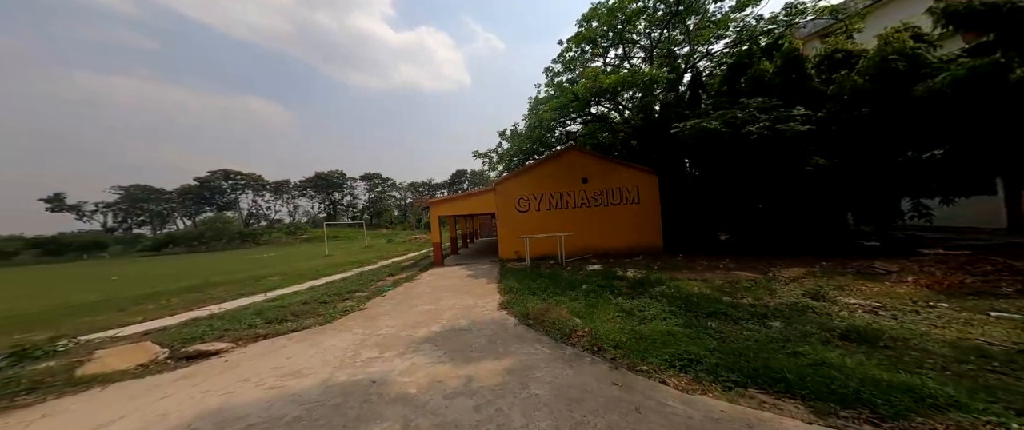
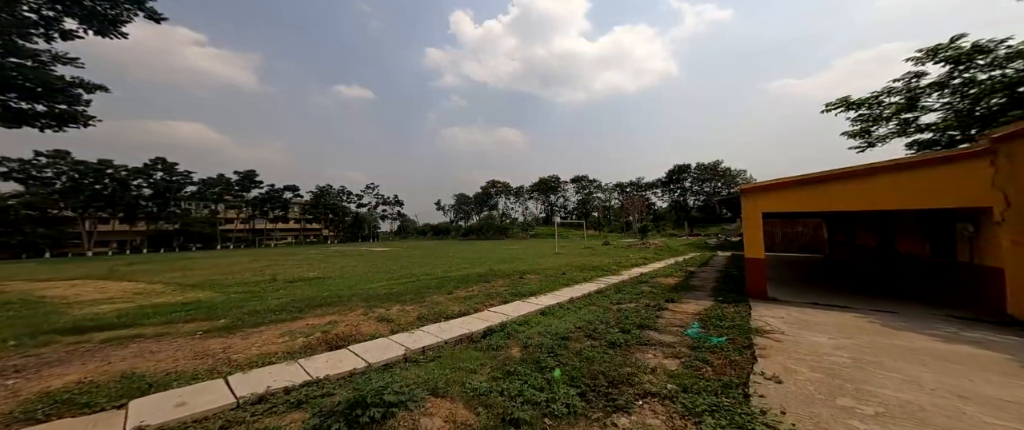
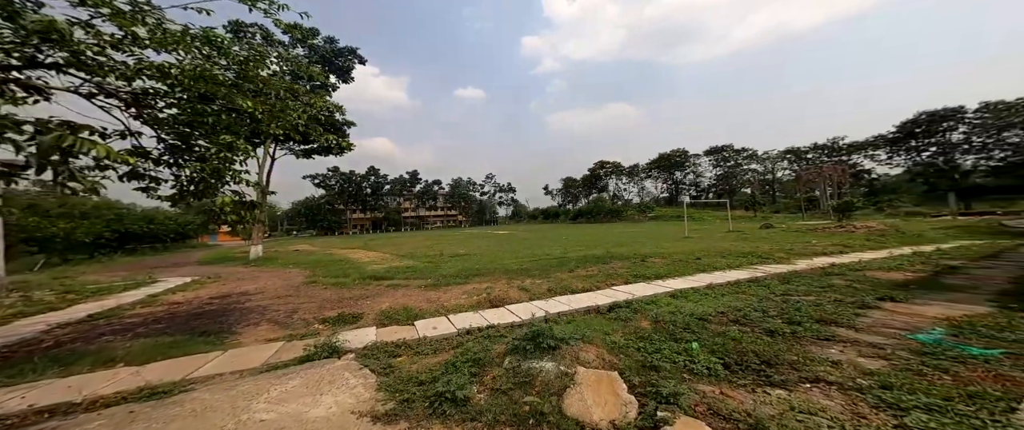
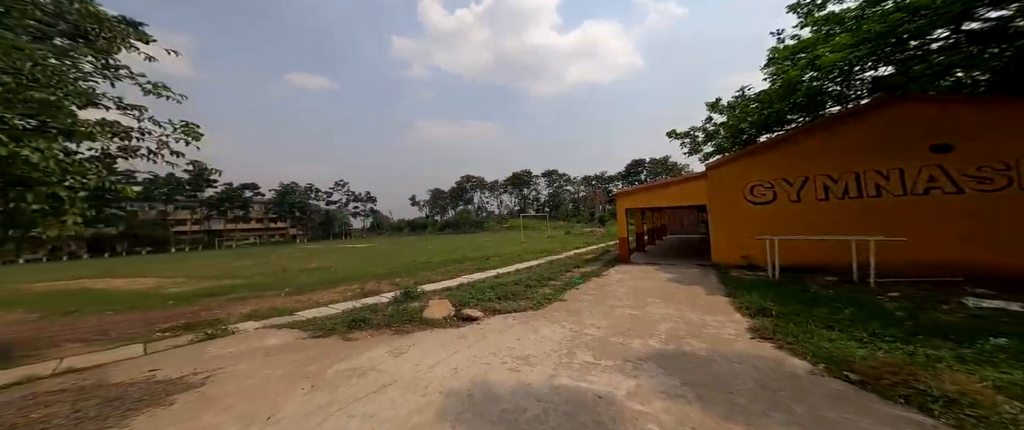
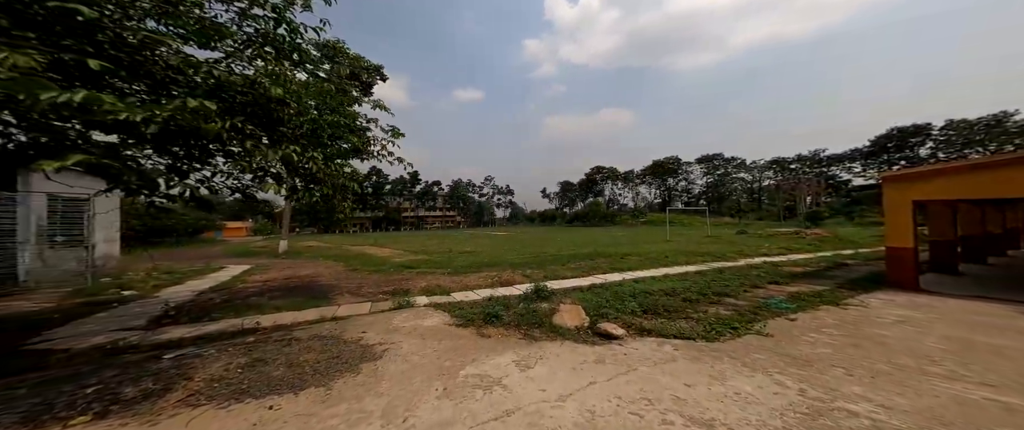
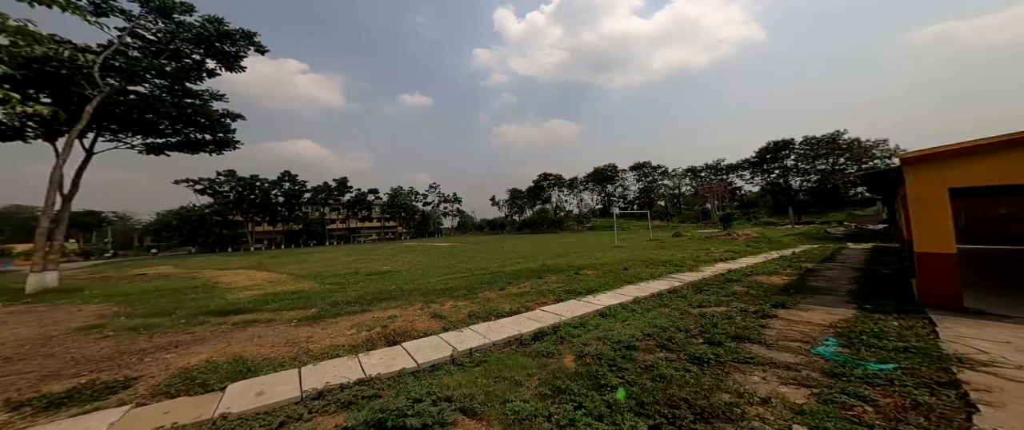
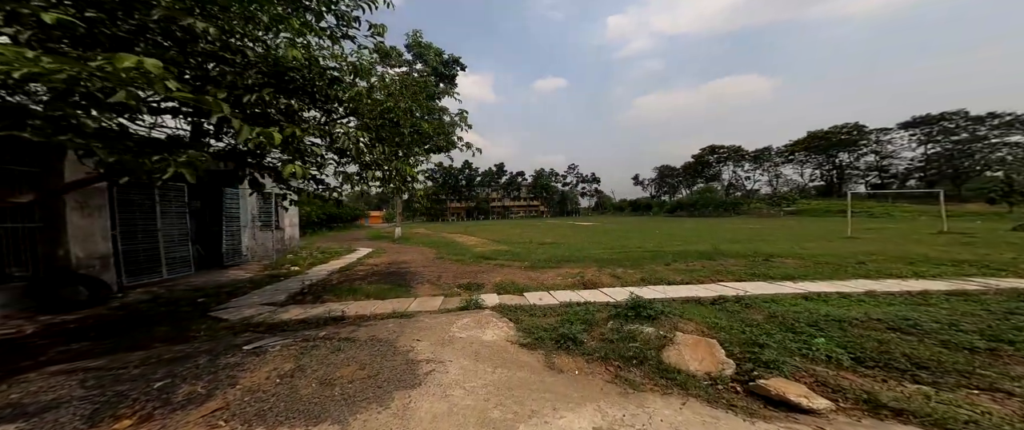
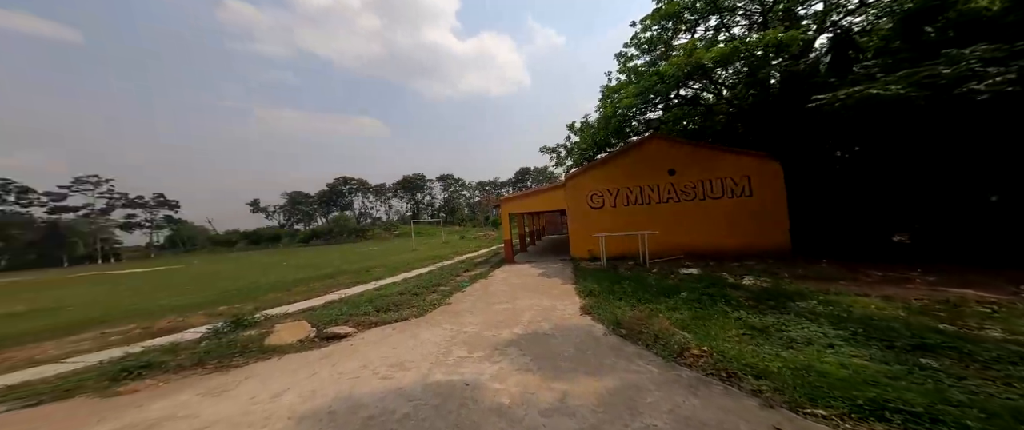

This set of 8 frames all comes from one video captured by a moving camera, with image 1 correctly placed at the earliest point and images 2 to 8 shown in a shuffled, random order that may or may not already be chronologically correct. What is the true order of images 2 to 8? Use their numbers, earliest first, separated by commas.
8, 4, 5, 7, 3, 2, 6
